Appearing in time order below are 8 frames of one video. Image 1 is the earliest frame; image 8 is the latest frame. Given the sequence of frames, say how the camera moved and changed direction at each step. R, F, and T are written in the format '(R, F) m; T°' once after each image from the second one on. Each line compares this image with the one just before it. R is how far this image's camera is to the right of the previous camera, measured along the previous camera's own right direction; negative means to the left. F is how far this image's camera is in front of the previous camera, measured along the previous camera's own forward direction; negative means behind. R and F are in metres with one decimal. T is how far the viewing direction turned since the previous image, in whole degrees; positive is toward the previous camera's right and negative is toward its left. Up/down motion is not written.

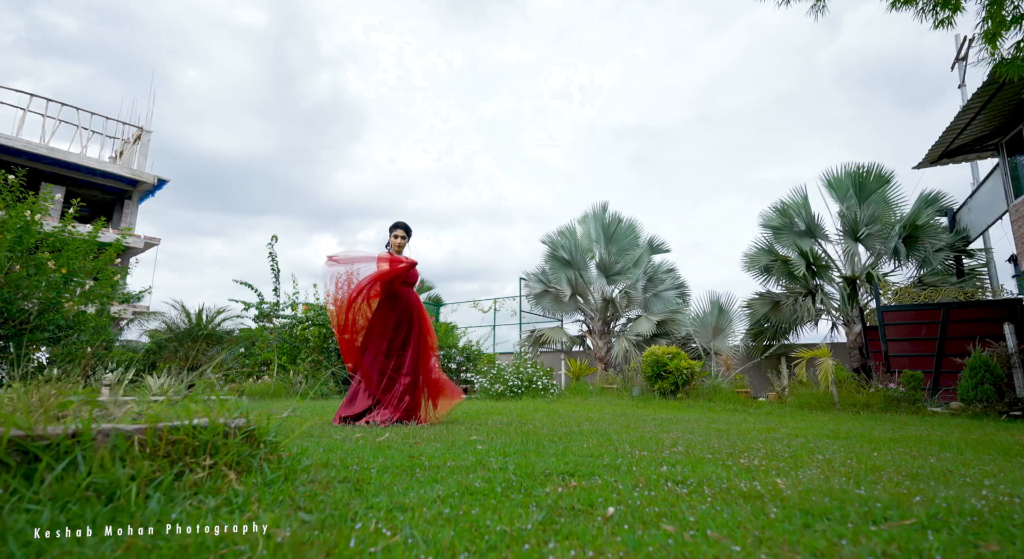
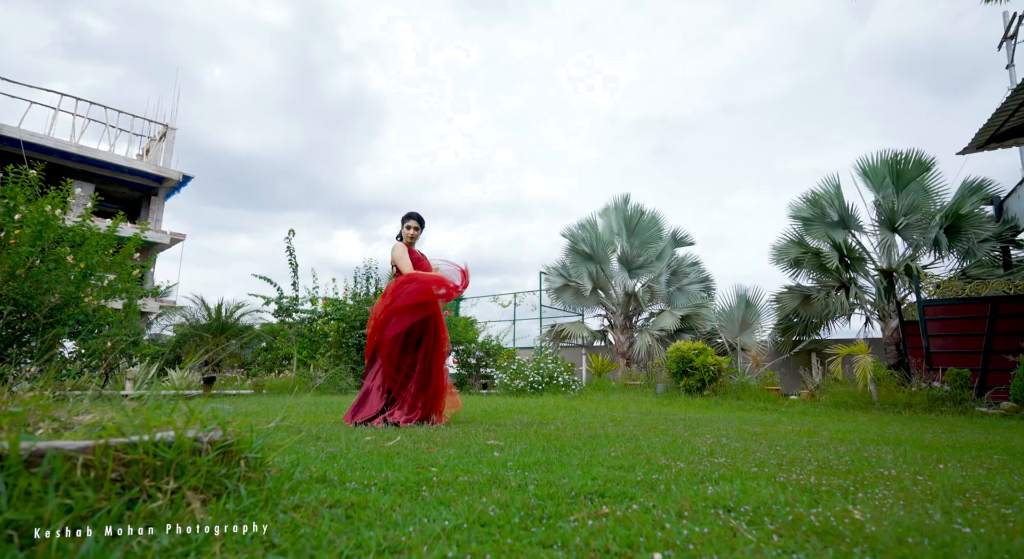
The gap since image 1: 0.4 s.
(0.0, +0.2) m; -2°
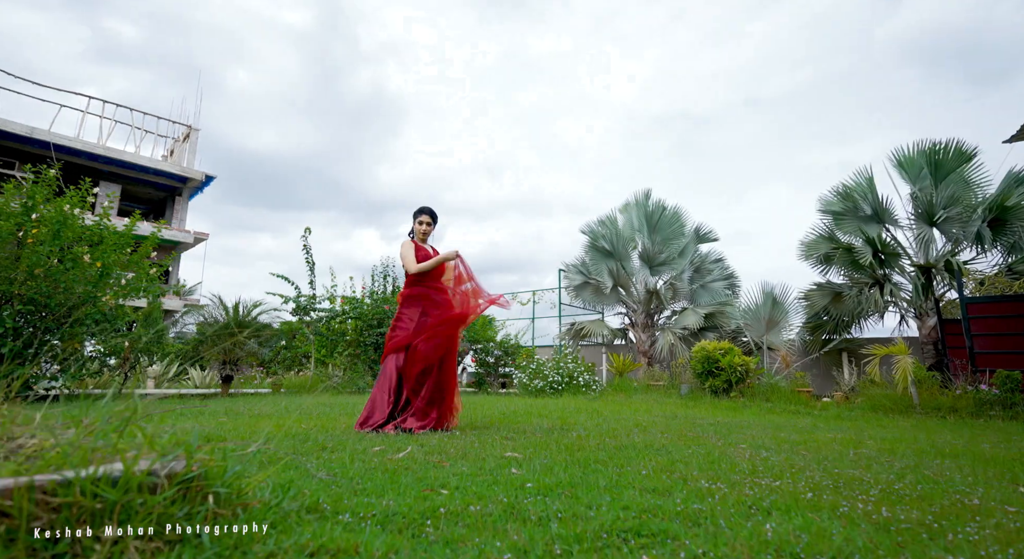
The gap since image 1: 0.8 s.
(0.0, +0.2) m; -2°
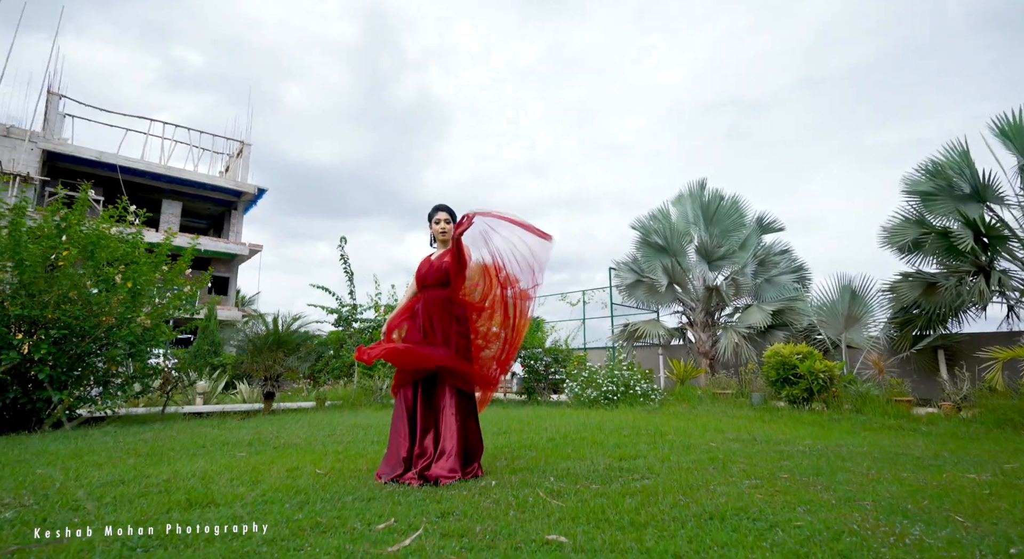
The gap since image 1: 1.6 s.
(0.0, +0.6) m; -6°
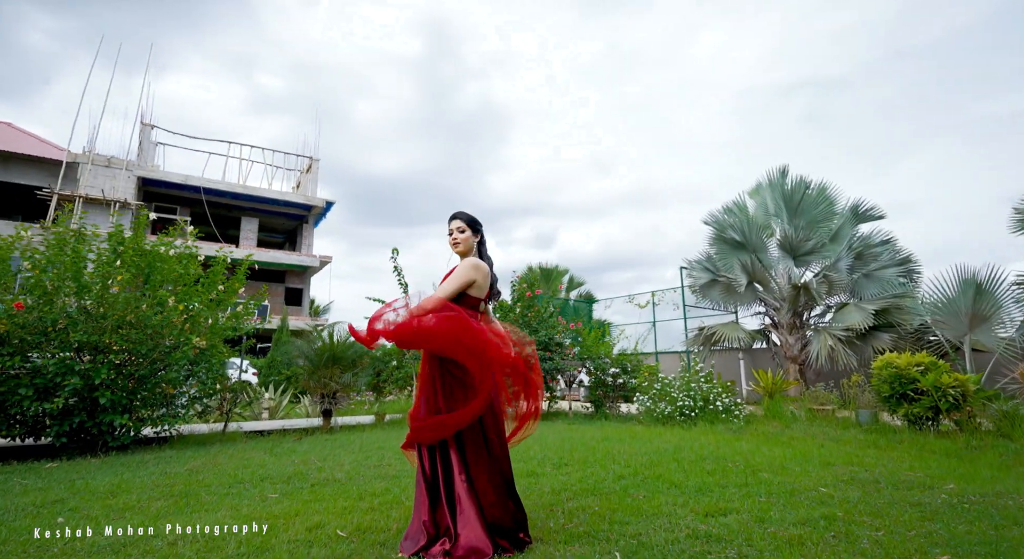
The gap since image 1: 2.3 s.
(+0.1, +0.6) m; -8°
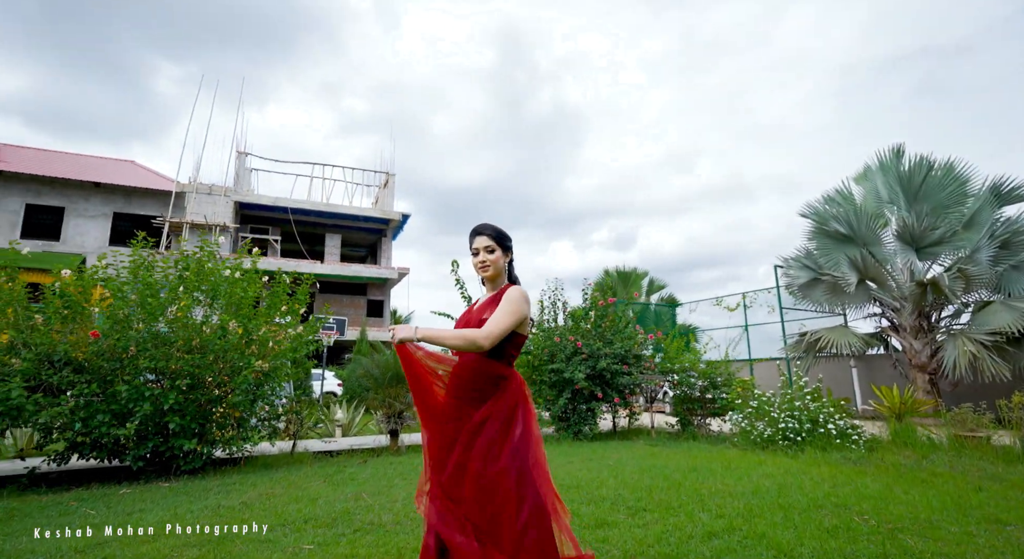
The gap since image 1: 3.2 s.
(+0.2, +0.6) m; -9°
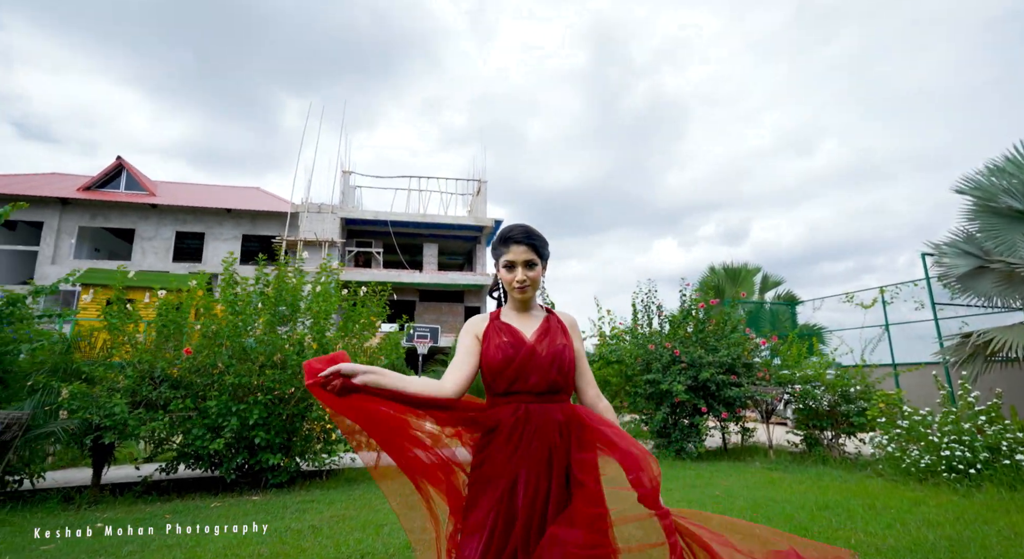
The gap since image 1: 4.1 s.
(+0.2, +0.6) m; -11°
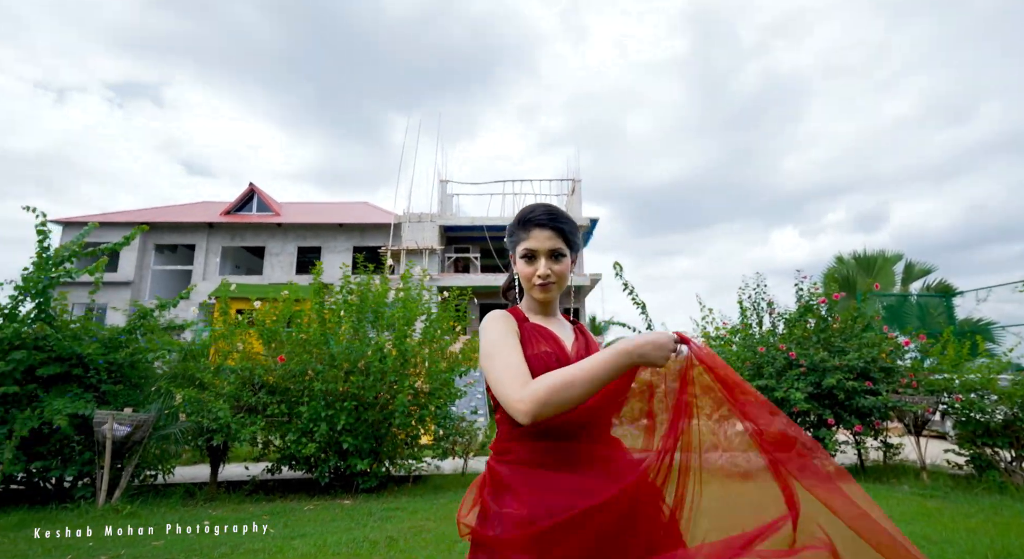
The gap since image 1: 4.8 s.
(+0.2, +0.4) m; -12°
